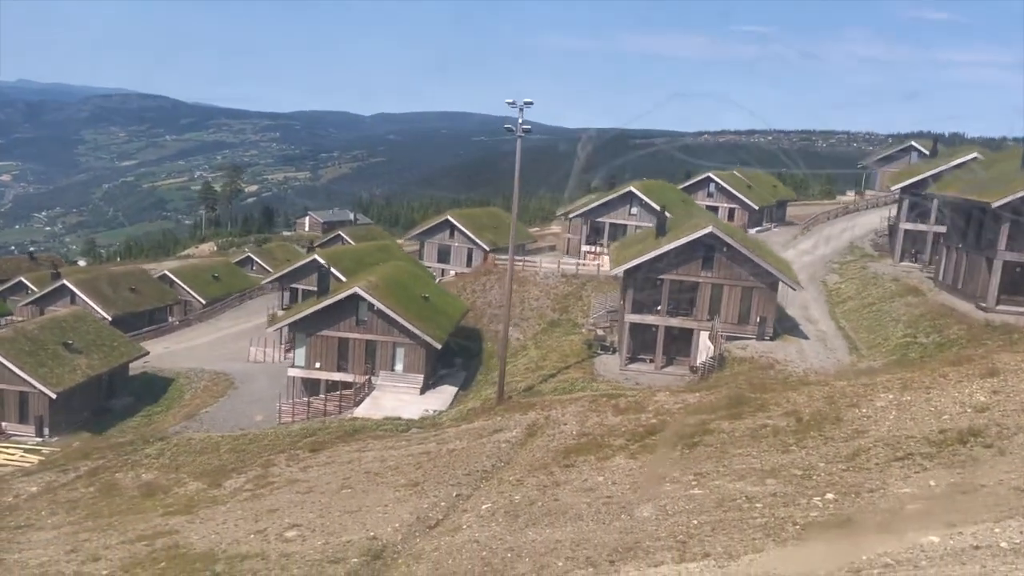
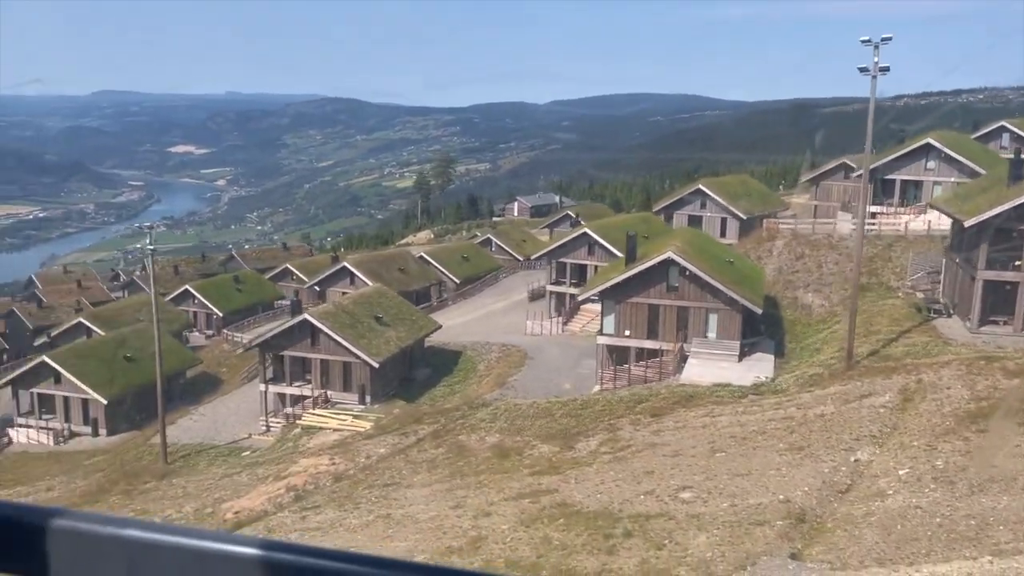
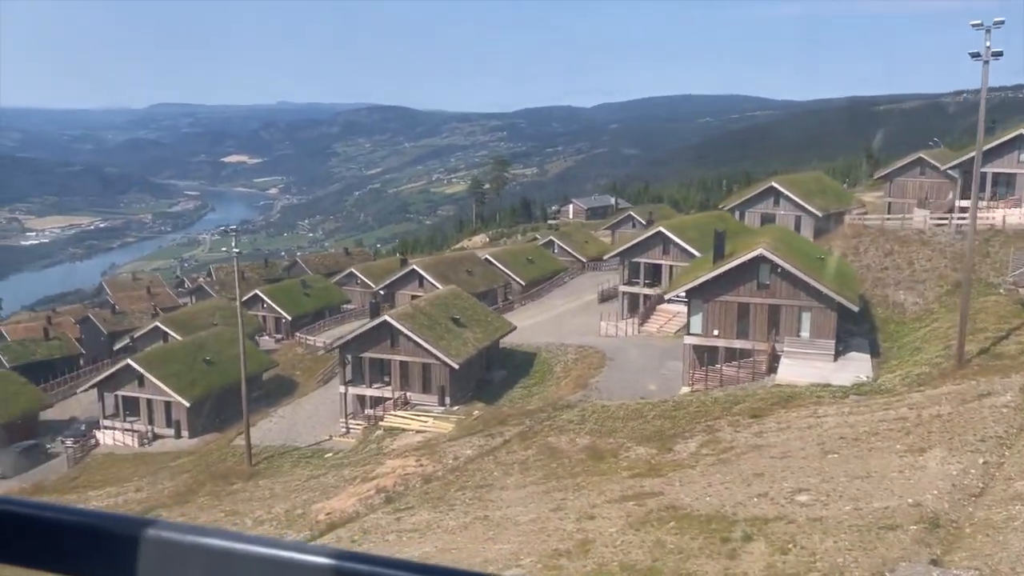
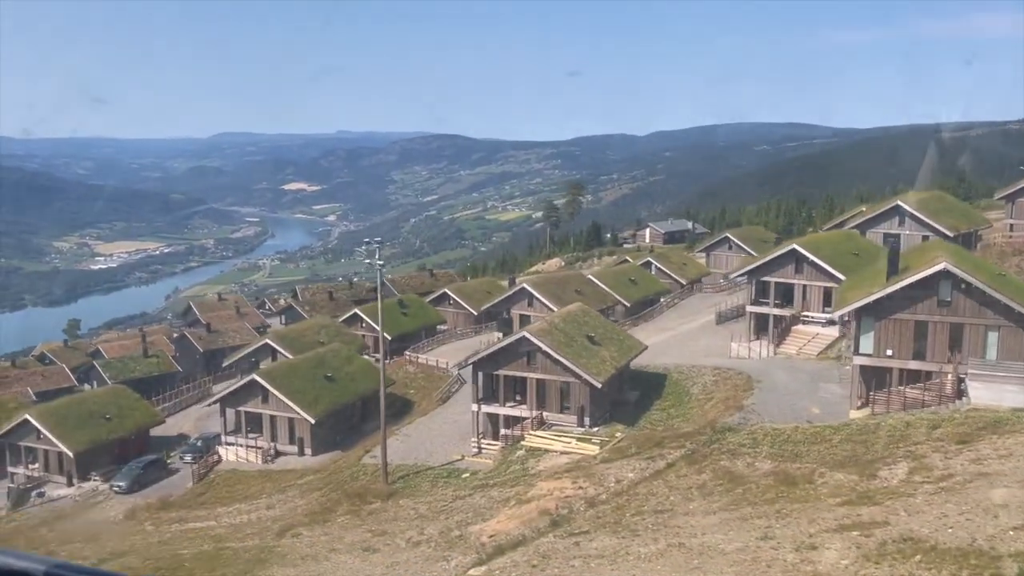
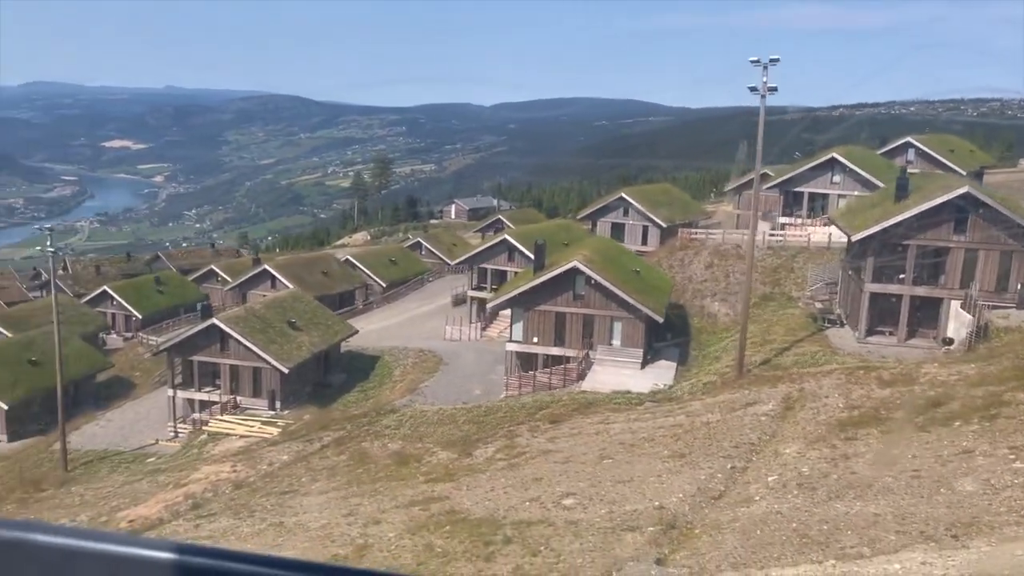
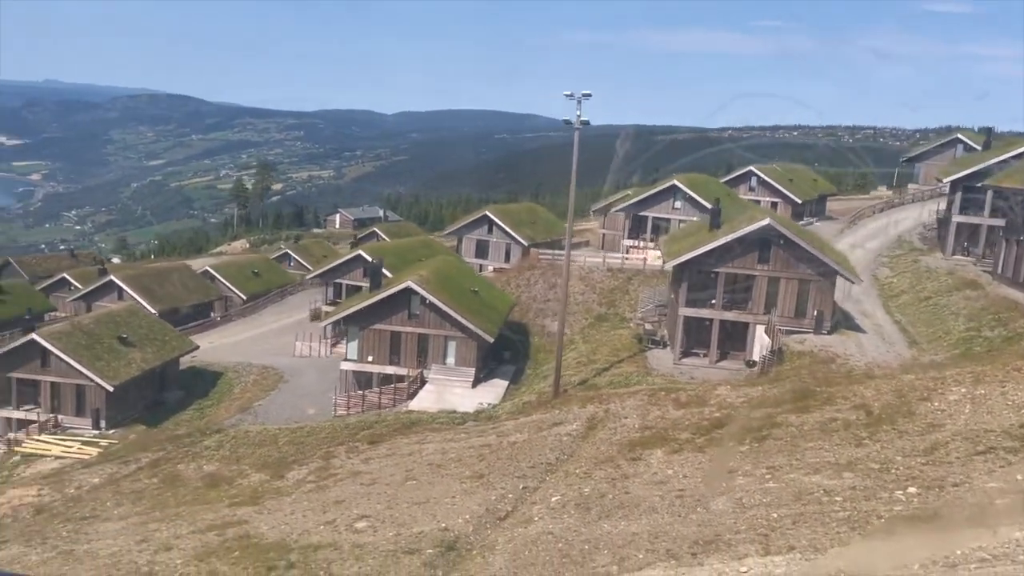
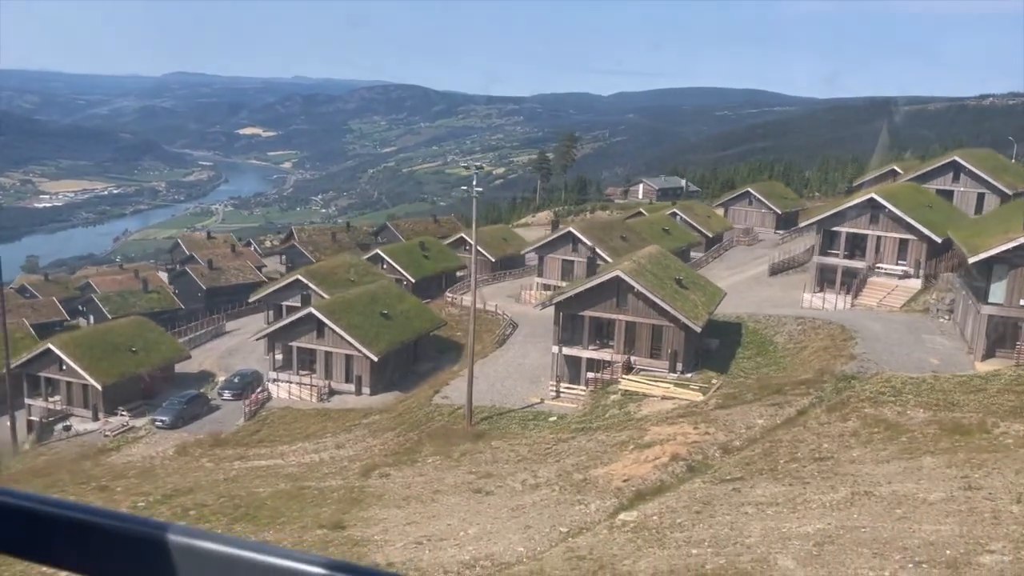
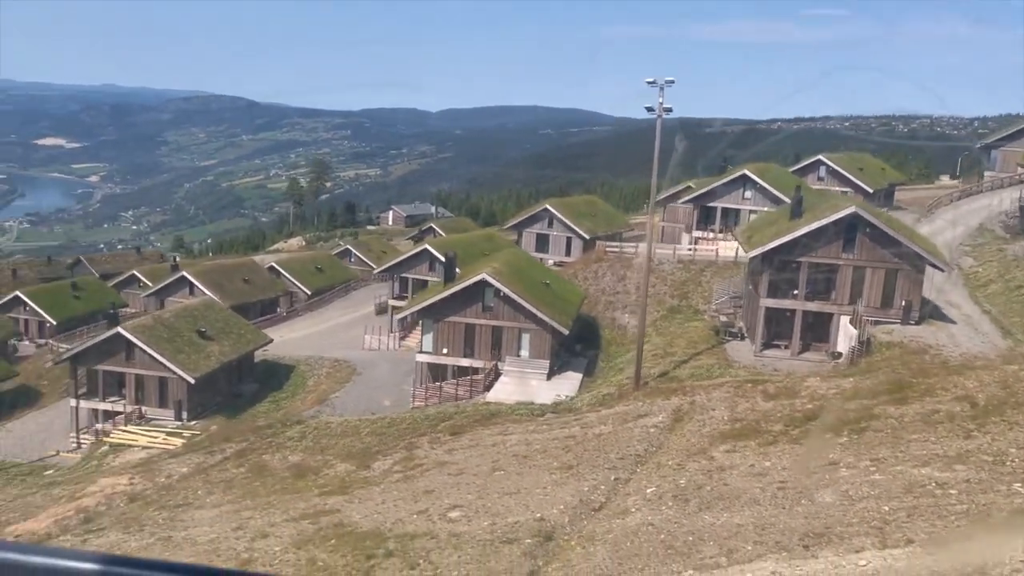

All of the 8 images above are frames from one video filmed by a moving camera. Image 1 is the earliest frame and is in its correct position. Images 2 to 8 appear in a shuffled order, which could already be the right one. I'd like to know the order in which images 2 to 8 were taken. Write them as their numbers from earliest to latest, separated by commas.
6, 8, 5, 2, 3, 4, 7
